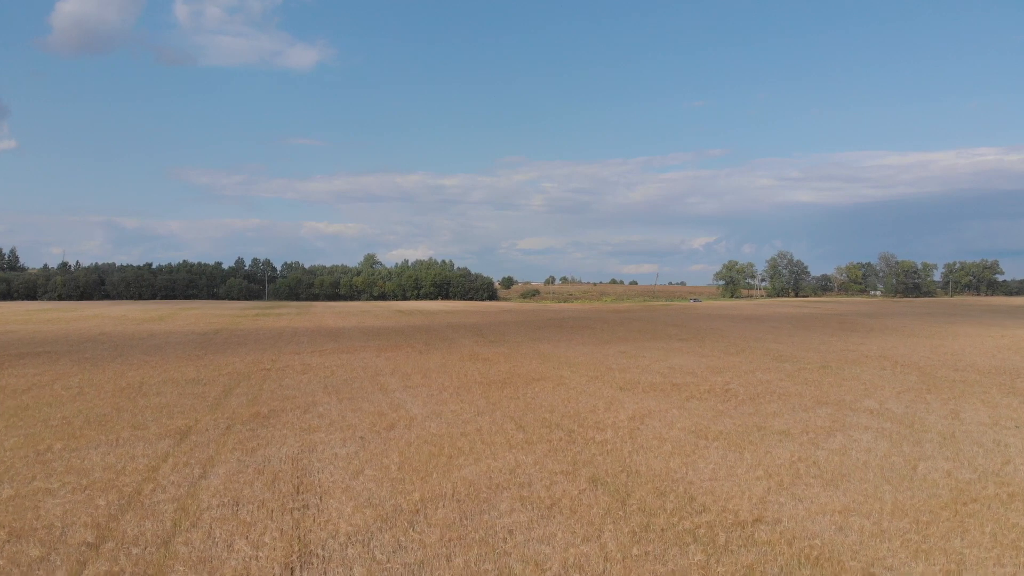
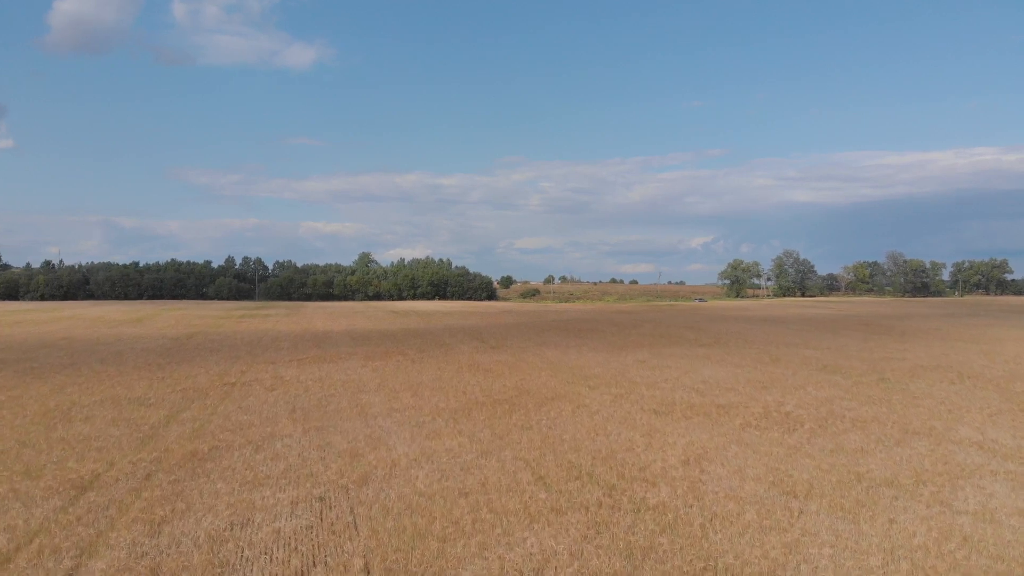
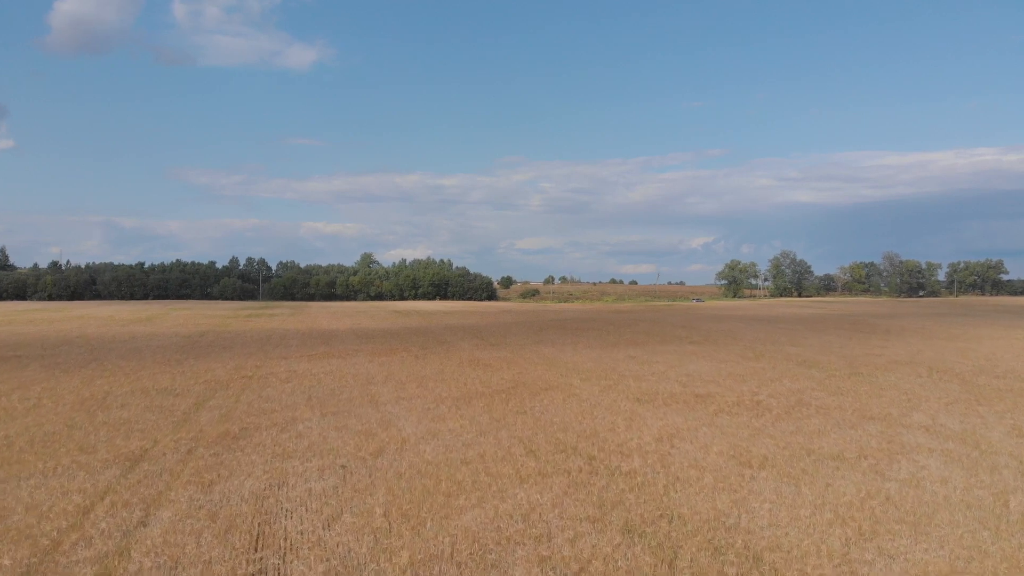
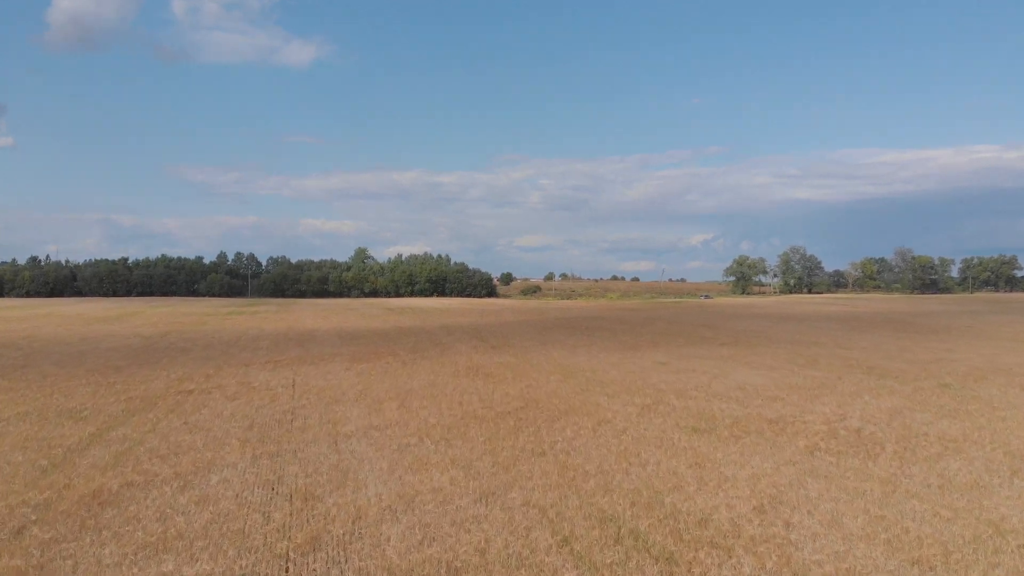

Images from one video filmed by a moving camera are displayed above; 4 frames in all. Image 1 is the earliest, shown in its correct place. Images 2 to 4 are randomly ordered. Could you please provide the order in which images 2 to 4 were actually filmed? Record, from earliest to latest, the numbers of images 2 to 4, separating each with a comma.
3, 2, 4
